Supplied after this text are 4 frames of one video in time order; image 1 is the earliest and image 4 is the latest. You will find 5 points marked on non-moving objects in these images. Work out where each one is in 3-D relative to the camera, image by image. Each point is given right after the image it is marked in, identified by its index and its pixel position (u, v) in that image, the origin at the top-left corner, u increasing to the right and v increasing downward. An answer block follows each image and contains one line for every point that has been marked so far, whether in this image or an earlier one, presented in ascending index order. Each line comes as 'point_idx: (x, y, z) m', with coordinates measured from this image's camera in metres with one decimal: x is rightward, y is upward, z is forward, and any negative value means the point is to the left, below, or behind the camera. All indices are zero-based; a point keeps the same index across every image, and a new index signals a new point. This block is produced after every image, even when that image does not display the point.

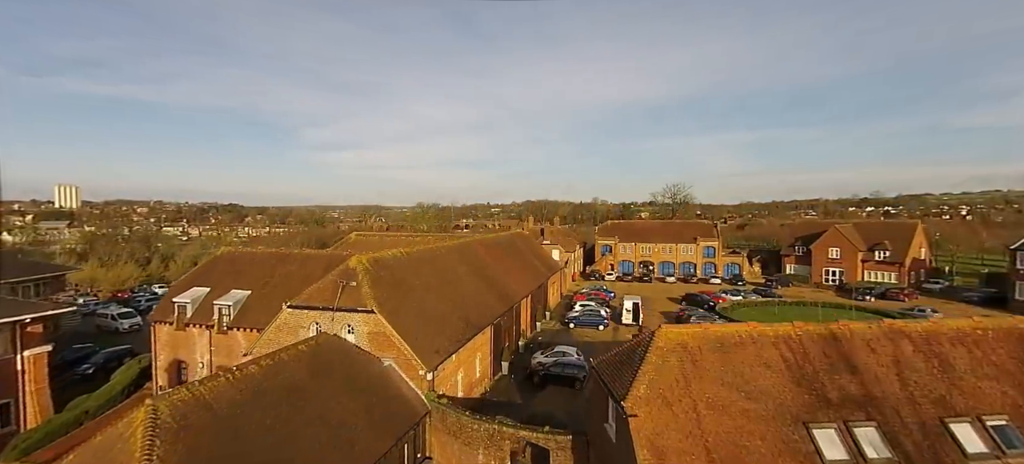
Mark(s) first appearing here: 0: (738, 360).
0: (+5.0, -2.8, +9.8) m
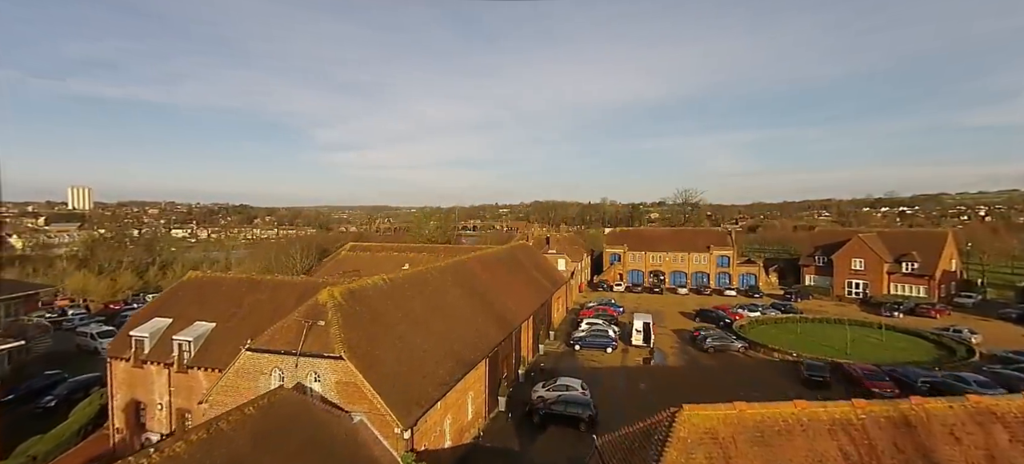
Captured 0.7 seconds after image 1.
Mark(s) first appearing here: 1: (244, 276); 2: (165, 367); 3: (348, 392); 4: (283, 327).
0: (+4.7, -3.8, +7.6) m
1: (-11.5, -1.9, +19.0) m
2: (-12.9, -5.0, +16.5) m
3: (-4.8, -4.7, +13.0) m
4: (-7.3, -3.0, +14.0) m
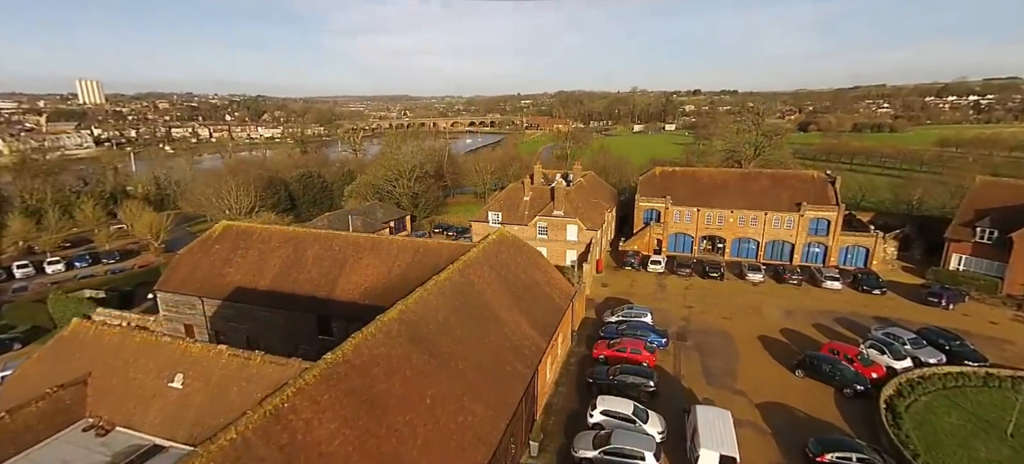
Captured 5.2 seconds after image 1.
0: (+1.4, -10.4, -7.7) m
1: (-14.1, -5.6, +3.8) m
2: (-15.7, -9.2, +2.2) m
3: (-7.8, -9.8, -1.7) m
4: (-10.2, -7.9, -1.0) m
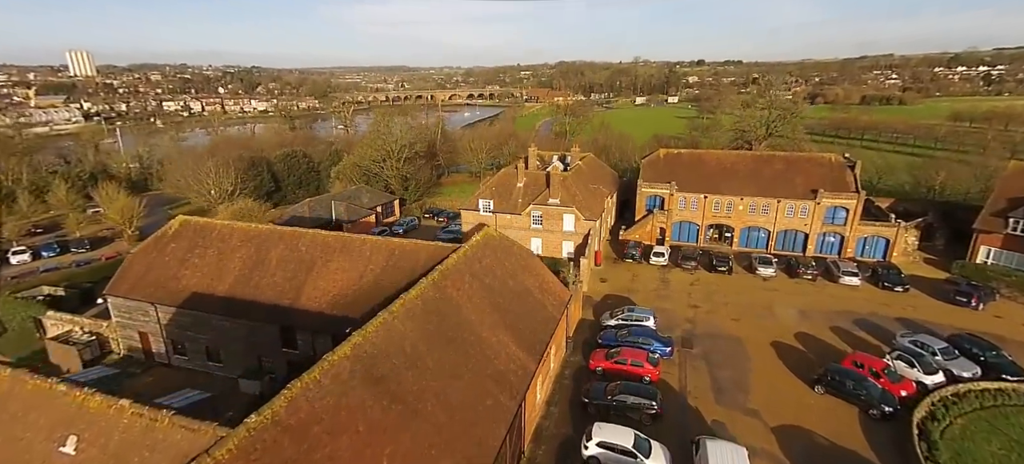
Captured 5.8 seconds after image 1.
0: (+0.8, -12.1, -9.5) m
1: (-14.7, -6.7, +1.6) m
2: (-16.3, -10.4, +0.3) m
3: (-8.3, -11.2, -3.6) m
4: (-10.7, -9.3, -3.0) m
